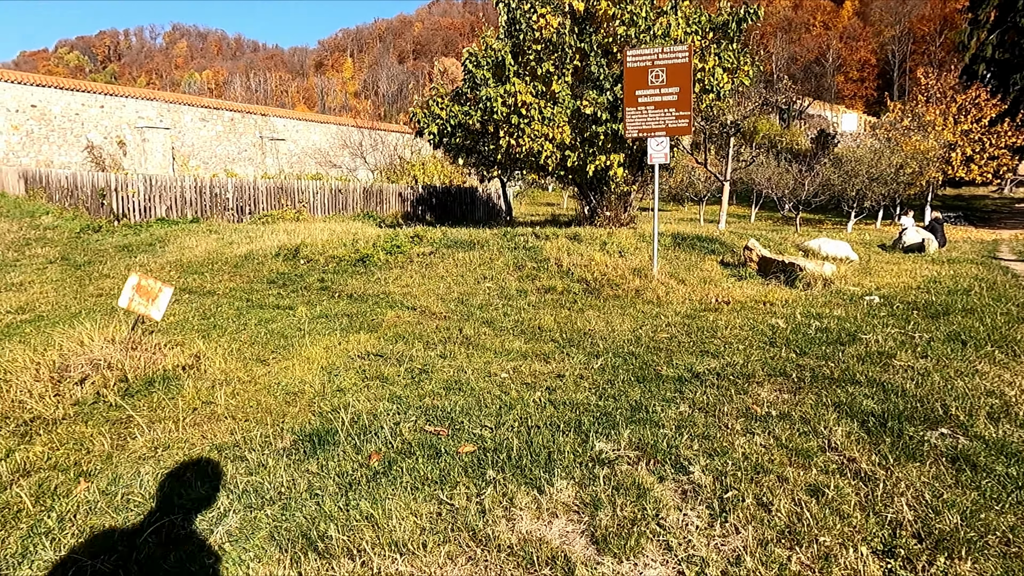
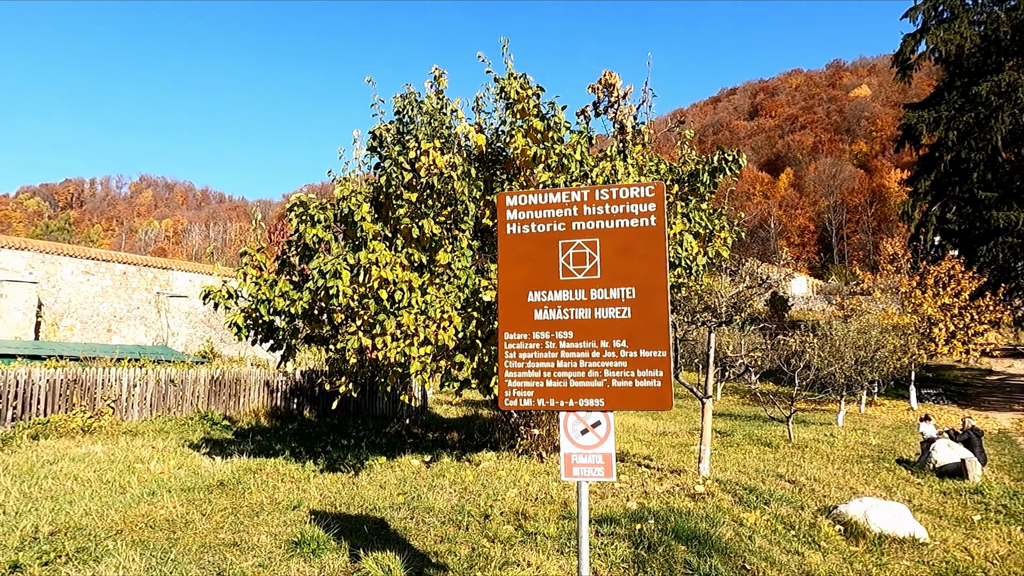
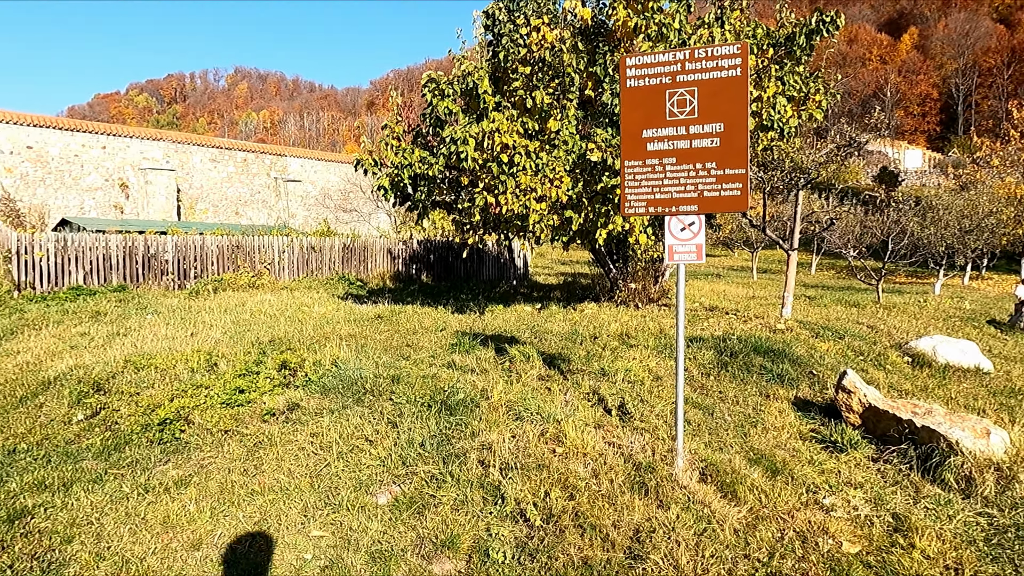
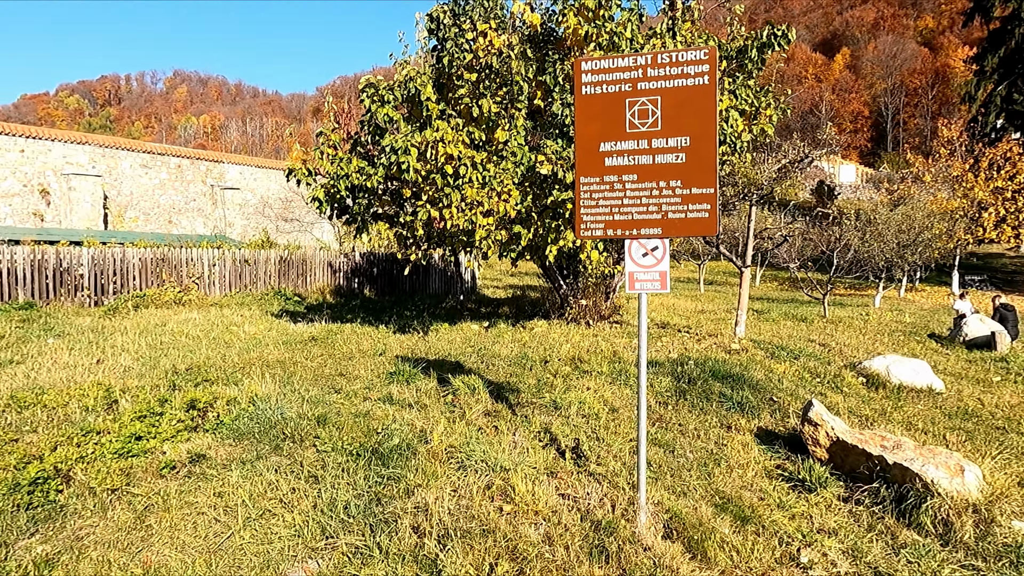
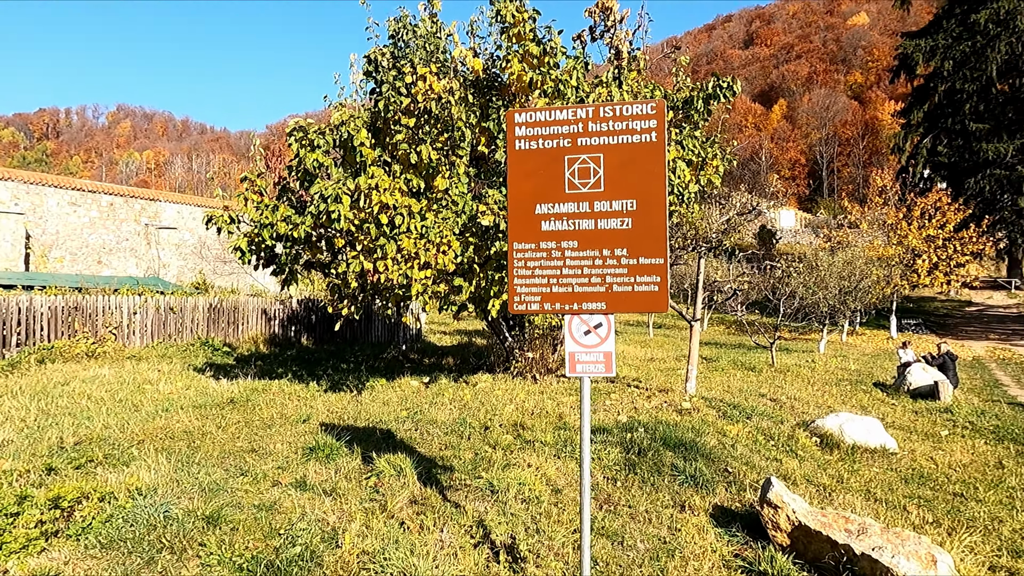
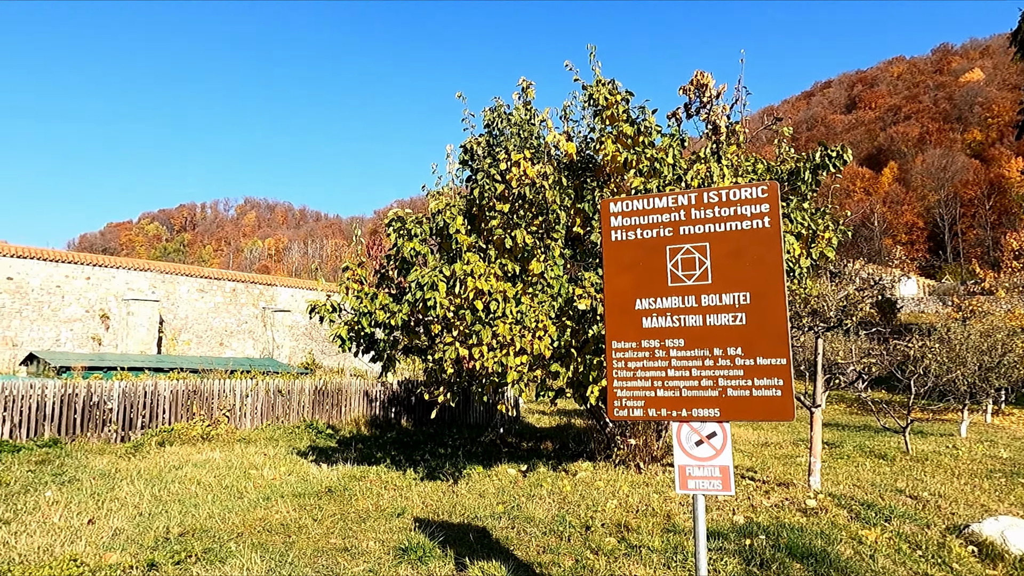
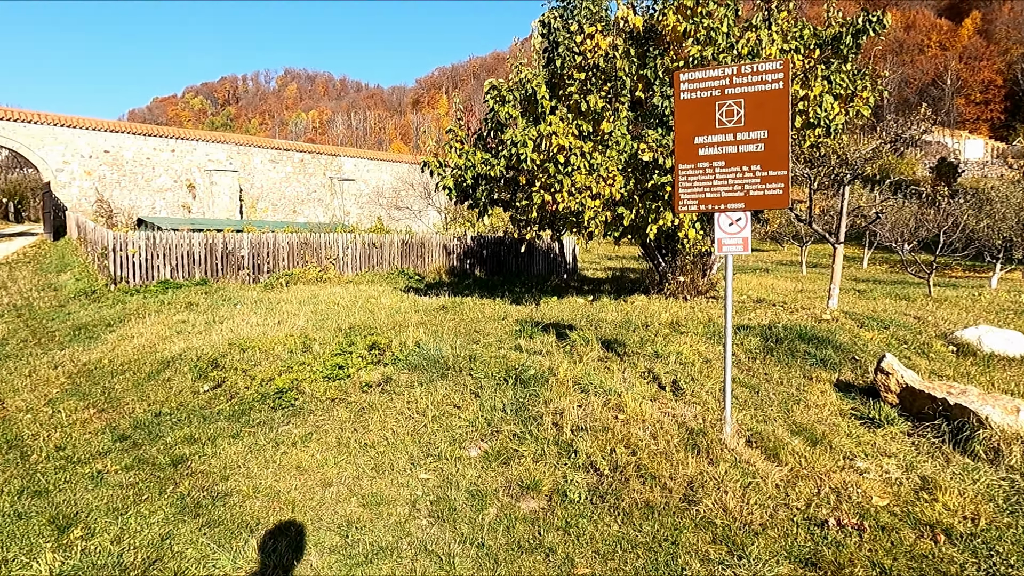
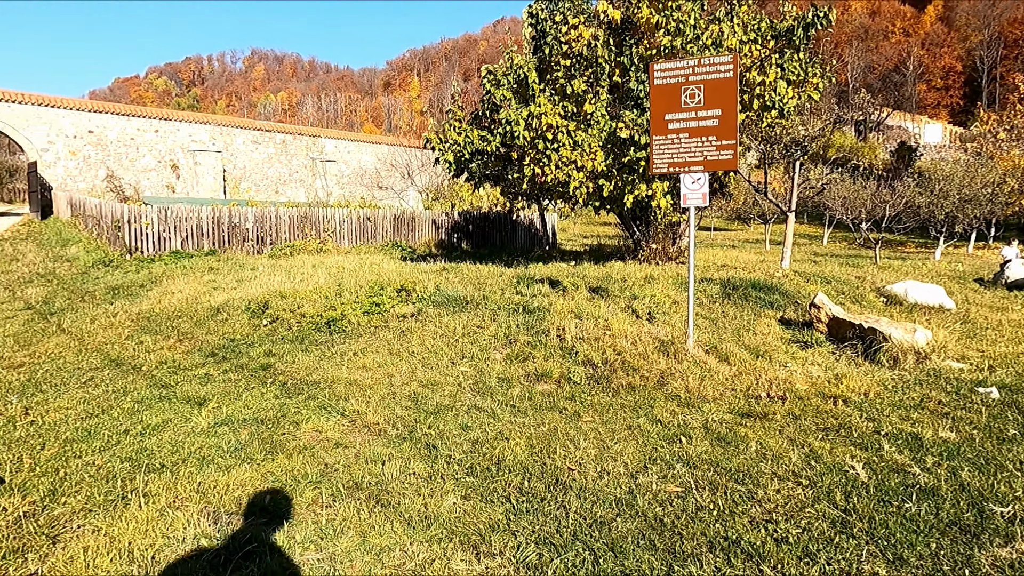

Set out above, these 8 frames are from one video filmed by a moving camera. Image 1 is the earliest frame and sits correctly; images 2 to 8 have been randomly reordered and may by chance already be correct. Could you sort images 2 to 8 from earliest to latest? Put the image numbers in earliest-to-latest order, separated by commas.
8, 7, 3, 4, 5, 2, 6
